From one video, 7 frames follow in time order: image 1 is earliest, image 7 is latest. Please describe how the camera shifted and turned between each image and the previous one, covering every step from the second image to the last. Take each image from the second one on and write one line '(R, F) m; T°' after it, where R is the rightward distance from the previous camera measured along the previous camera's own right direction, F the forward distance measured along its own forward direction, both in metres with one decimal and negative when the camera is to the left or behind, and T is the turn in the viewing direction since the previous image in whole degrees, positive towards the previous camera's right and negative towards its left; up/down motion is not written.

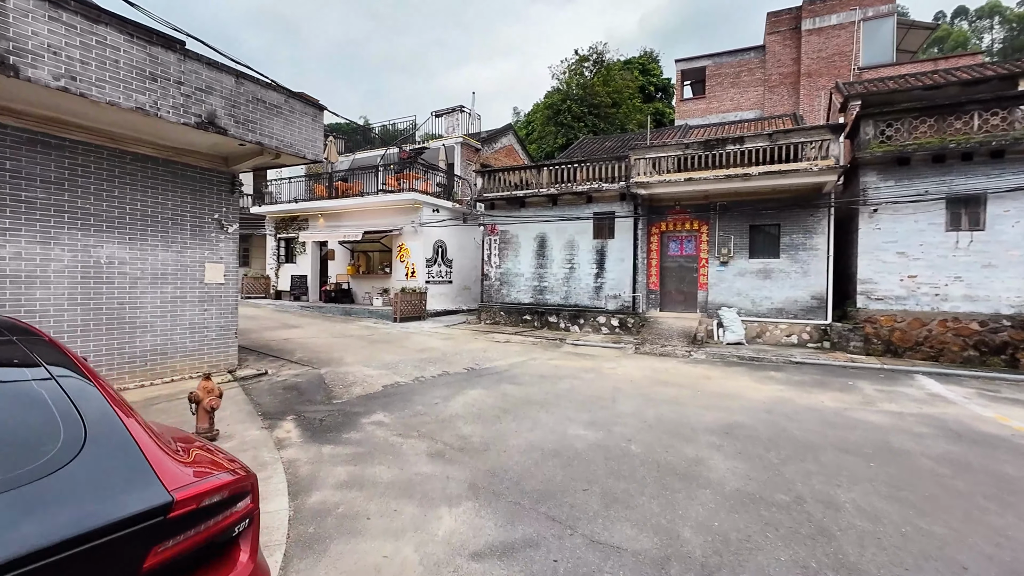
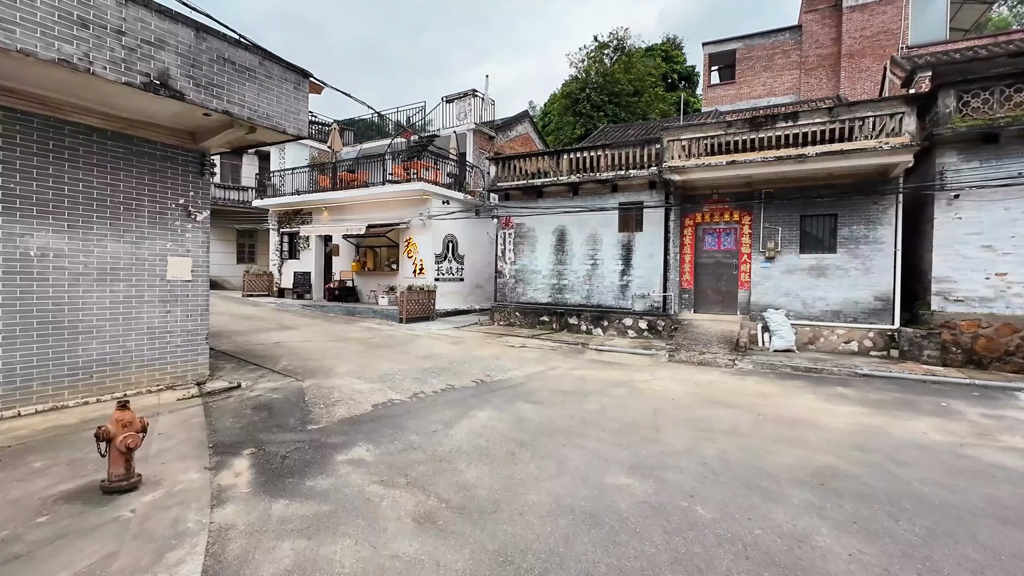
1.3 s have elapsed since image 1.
(0.0, +1.1) m; -2°
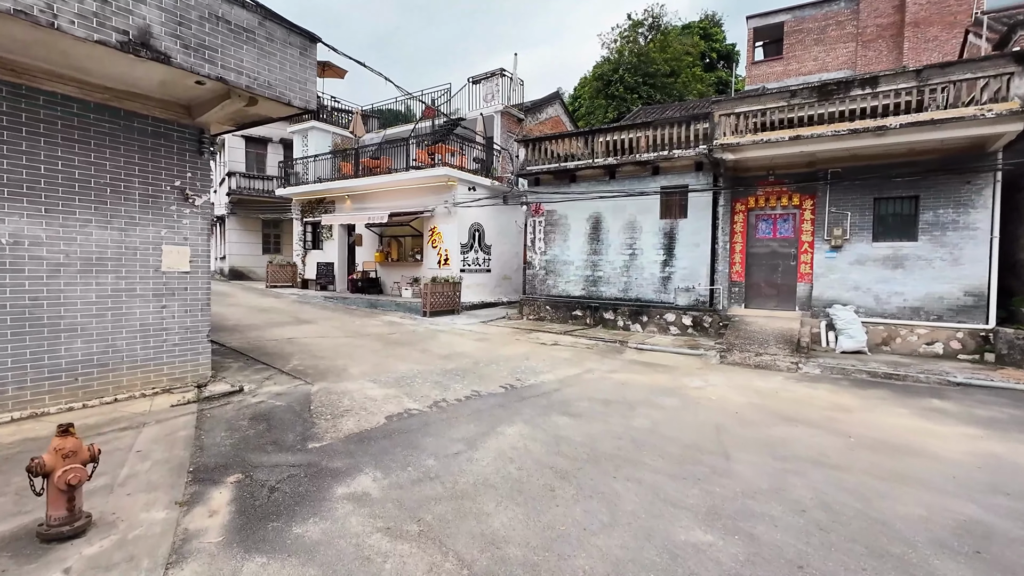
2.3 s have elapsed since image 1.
(-0.1, +0.8) m; -3°
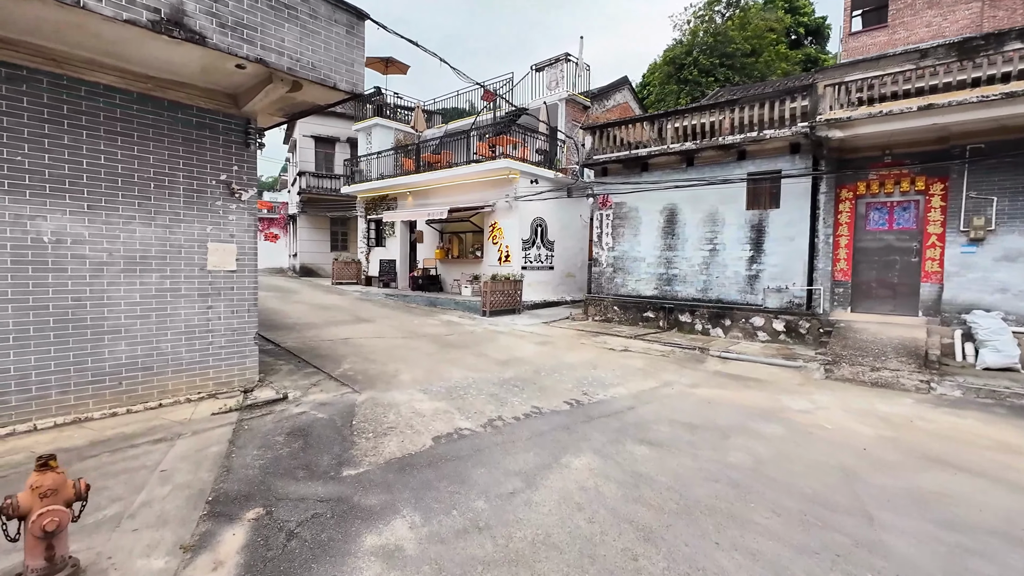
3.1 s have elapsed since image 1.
(0.0, +0.7) m; -7°
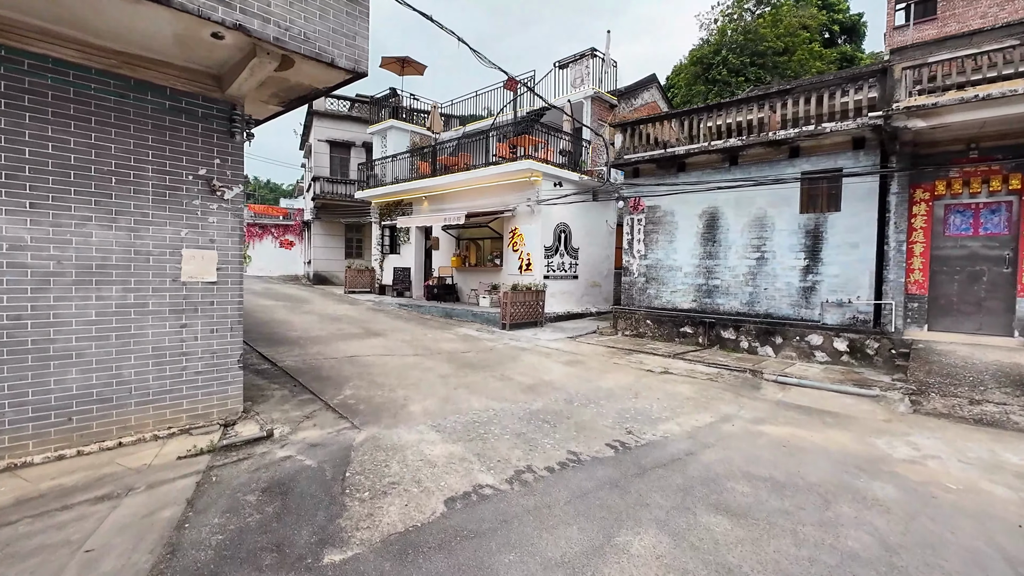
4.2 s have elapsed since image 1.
(-0.1, +0.8) m; -2°
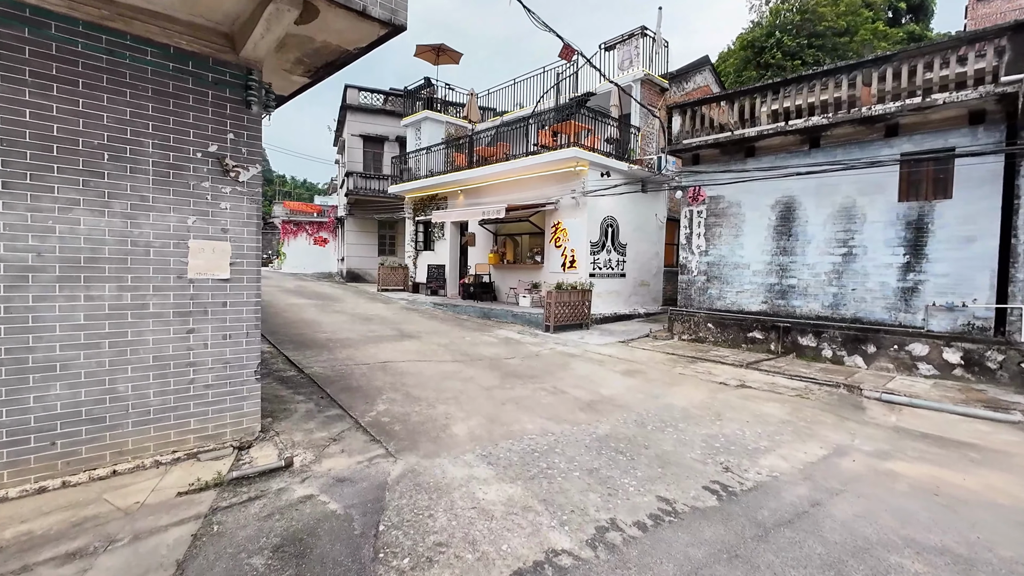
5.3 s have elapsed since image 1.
(-0.3, +0.8) m; -4°
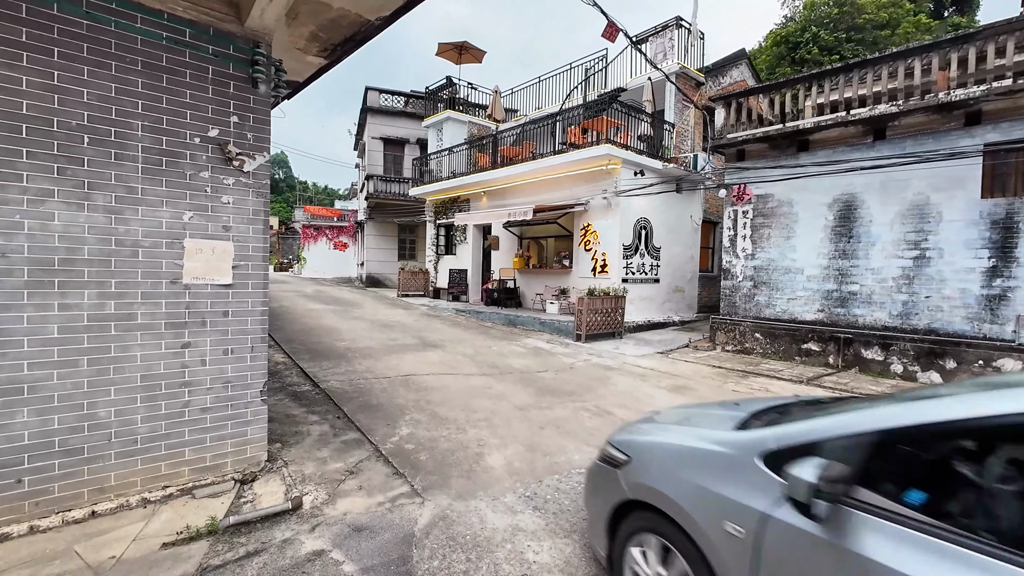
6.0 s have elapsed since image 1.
(-0.2, +0.6) m; -2°
